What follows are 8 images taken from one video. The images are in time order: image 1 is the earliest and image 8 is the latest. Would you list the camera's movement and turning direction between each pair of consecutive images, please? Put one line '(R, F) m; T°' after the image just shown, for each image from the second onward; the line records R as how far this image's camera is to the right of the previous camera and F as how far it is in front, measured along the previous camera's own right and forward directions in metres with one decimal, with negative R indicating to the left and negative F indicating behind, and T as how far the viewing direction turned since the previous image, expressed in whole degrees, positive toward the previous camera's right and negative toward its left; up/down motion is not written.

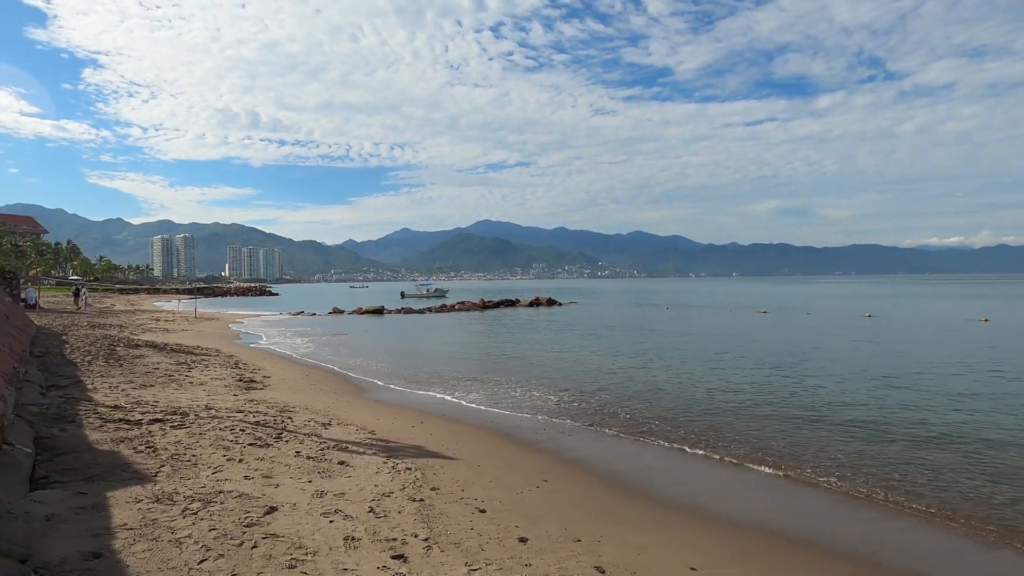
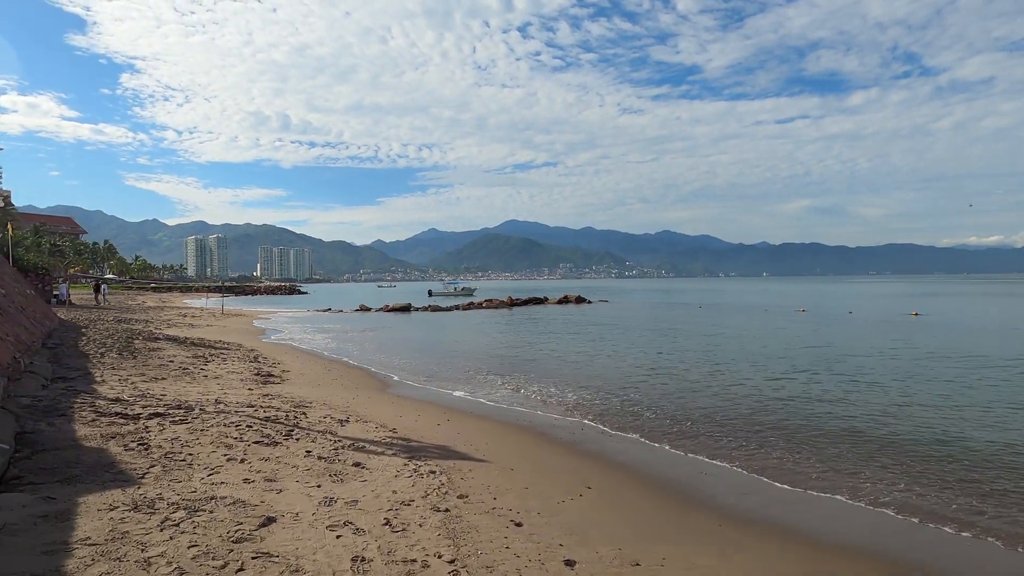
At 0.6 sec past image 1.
(-0.2, +1.3) m; -3°
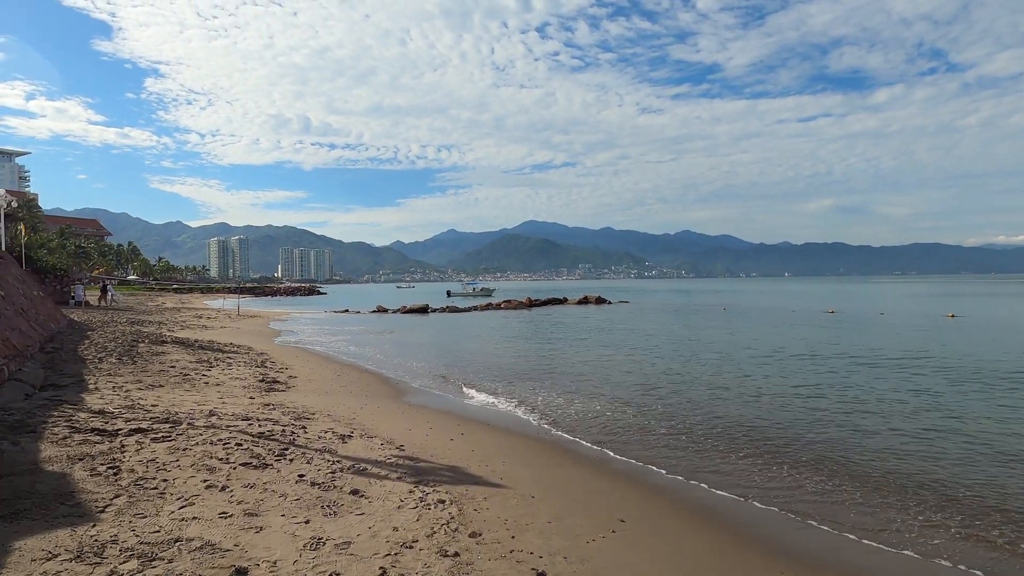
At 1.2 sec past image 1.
(0.0, +1.1) m; -2°
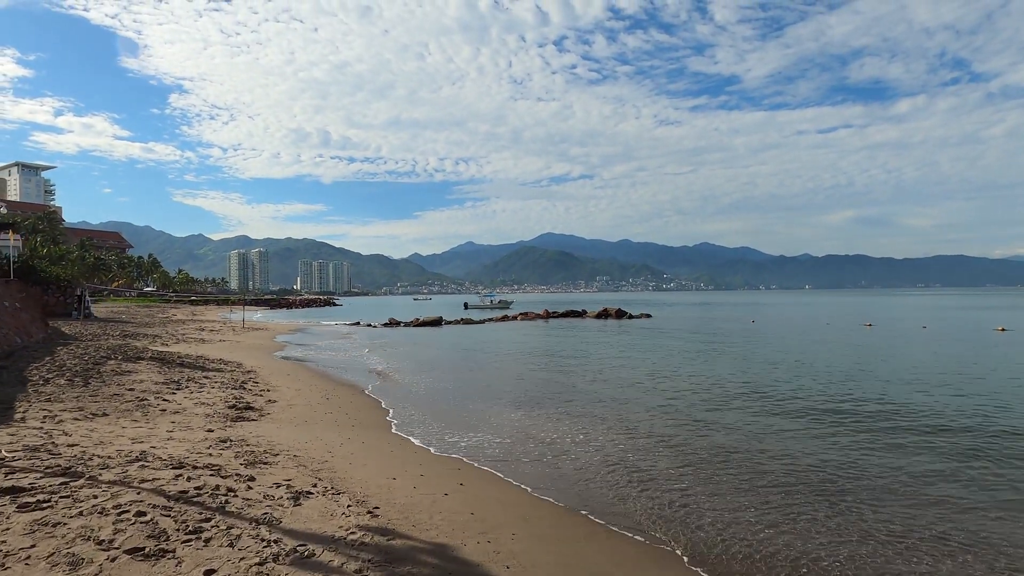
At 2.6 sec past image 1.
(+0.1, +2.4) m; -2°
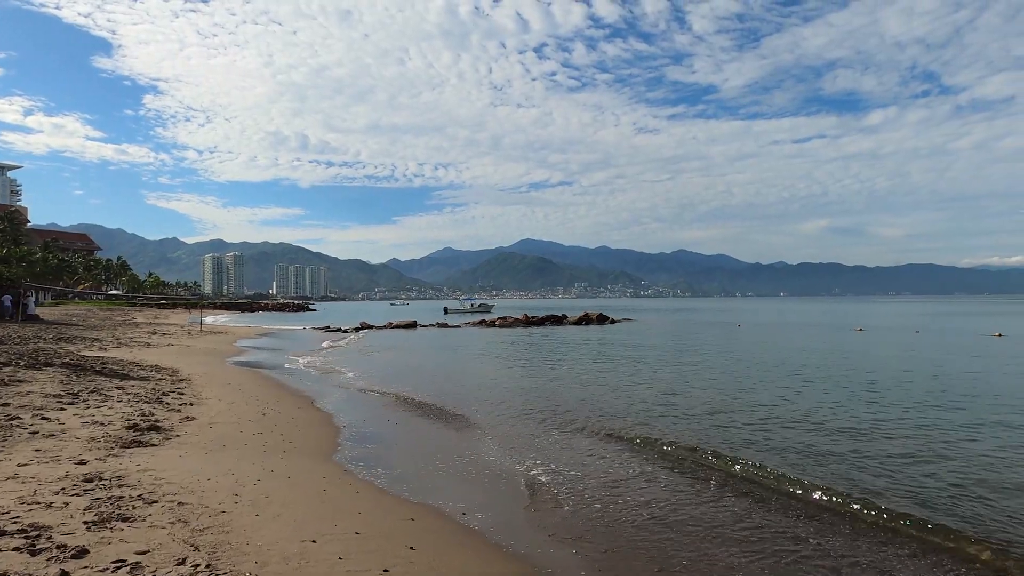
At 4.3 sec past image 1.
(0.0, +2.6) m; +2°
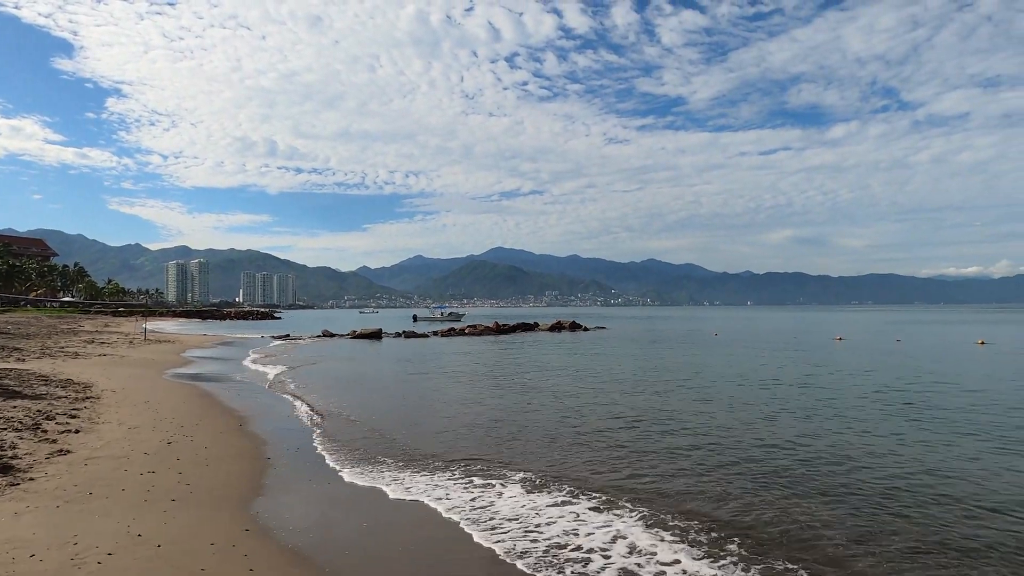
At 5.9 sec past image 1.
(0.0, +2.2) m; +3°
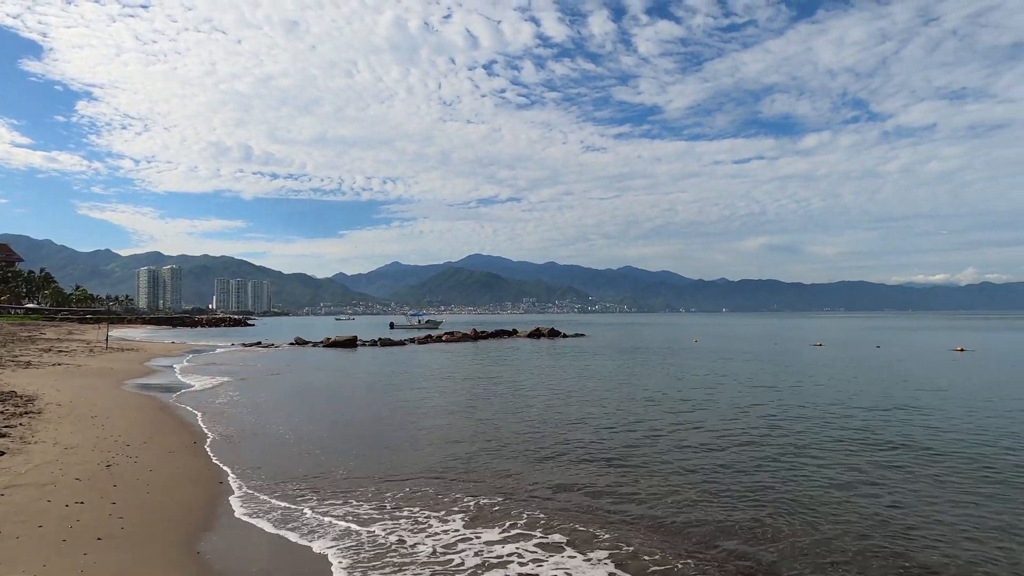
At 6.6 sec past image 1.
(-0.2, +0.9) m; +2°
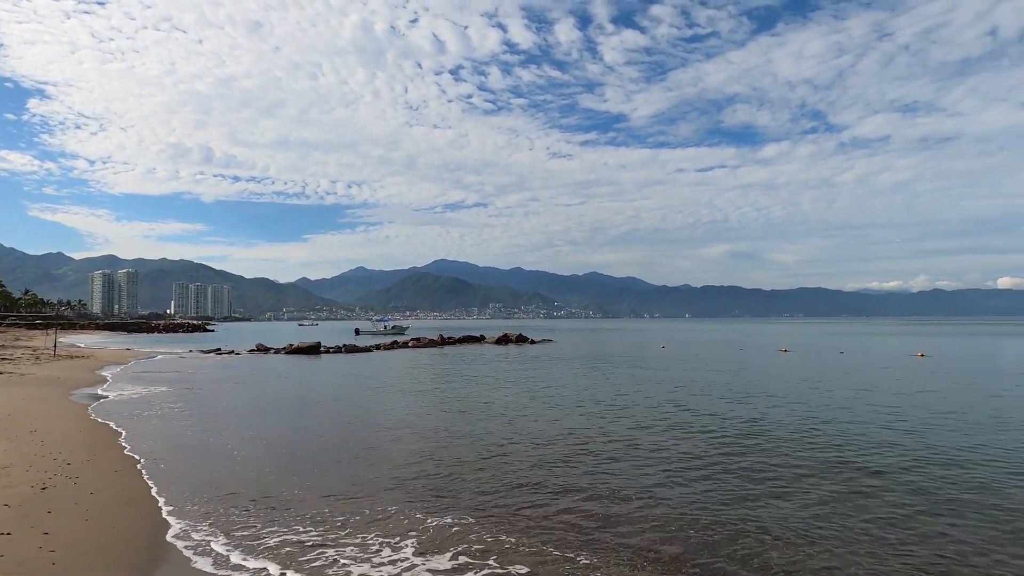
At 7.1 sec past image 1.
(-0.4, +0.7) m; +3°
